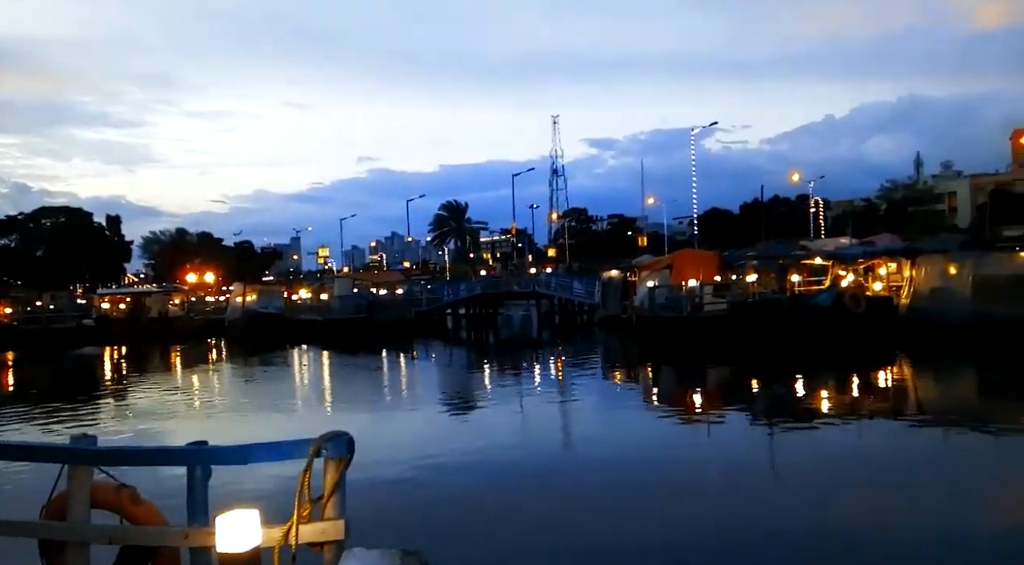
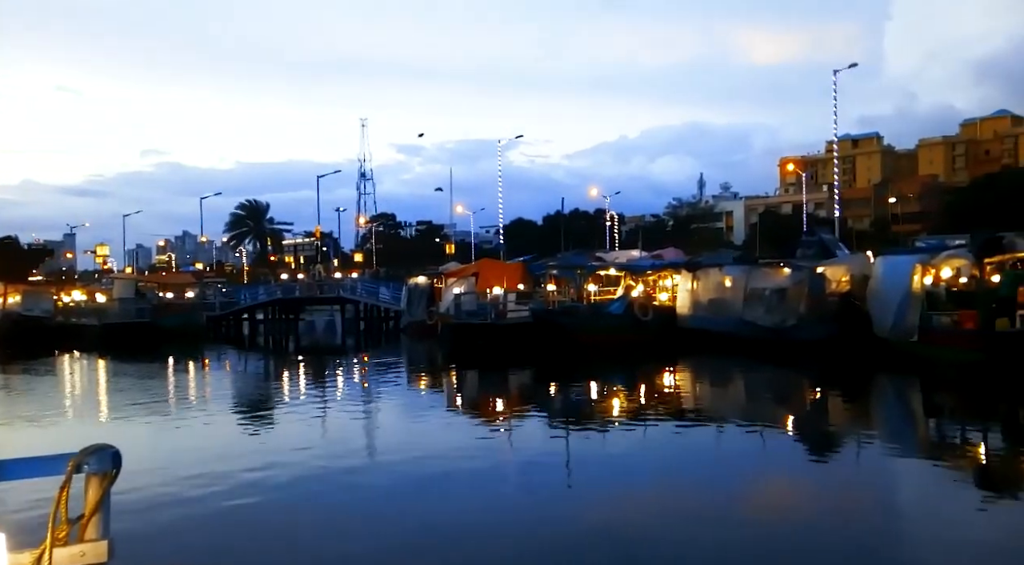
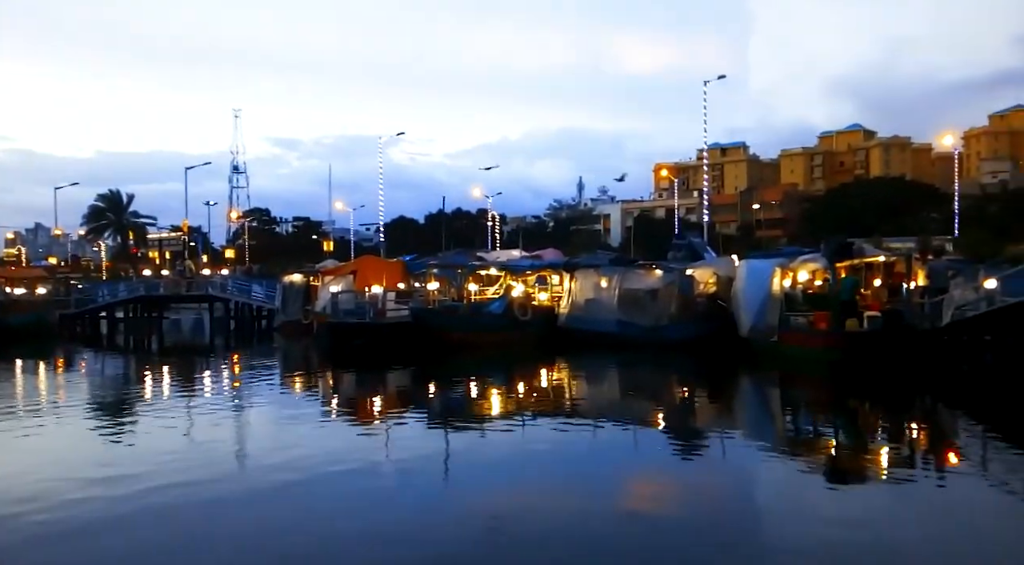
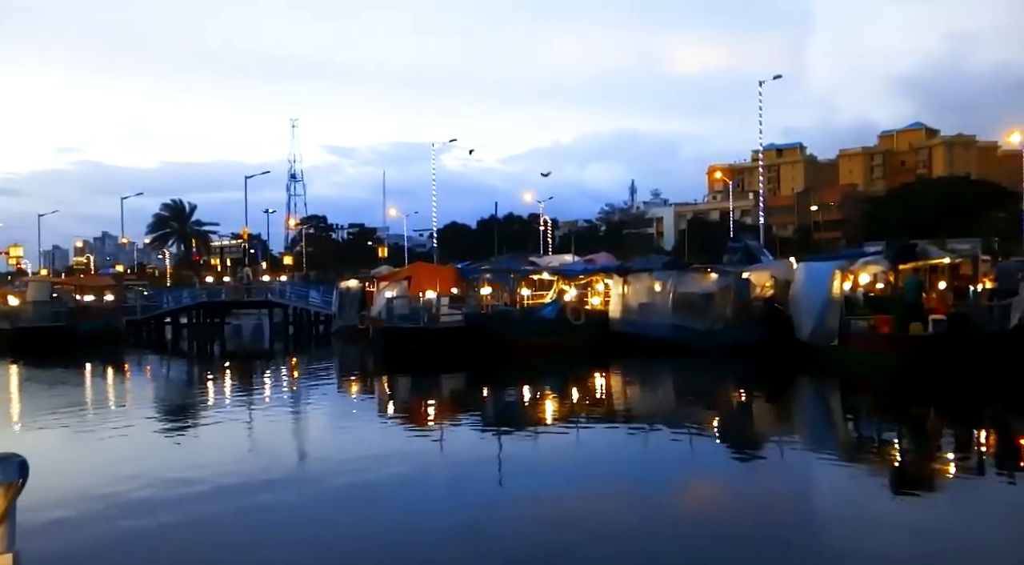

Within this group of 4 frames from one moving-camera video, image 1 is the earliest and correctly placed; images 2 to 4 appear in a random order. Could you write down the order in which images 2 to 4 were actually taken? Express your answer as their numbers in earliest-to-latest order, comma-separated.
2, 4, 3
